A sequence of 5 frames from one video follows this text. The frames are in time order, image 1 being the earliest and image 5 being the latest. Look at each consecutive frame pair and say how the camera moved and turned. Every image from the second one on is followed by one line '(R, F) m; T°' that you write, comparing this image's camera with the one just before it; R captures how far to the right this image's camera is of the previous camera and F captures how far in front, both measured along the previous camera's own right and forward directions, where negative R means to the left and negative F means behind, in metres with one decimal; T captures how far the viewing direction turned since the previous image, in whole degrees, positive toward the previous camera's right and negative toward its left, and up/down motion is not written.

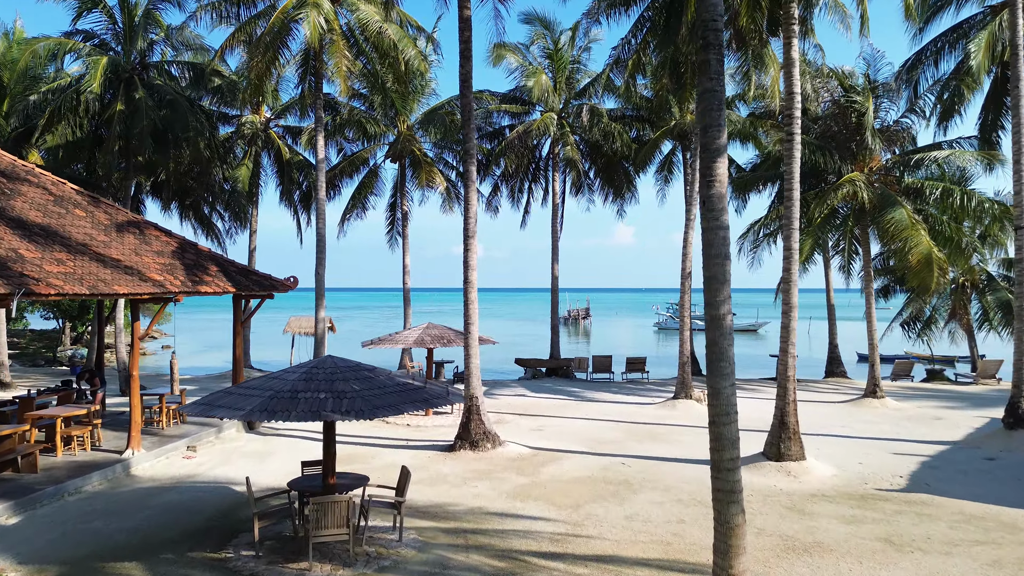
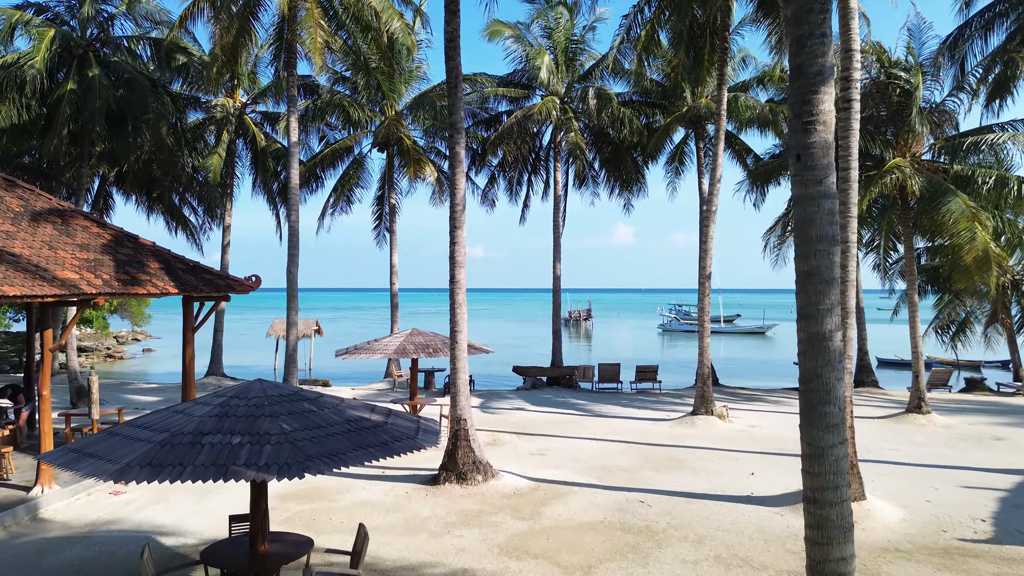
(+0.1, +1.8) m; 0°
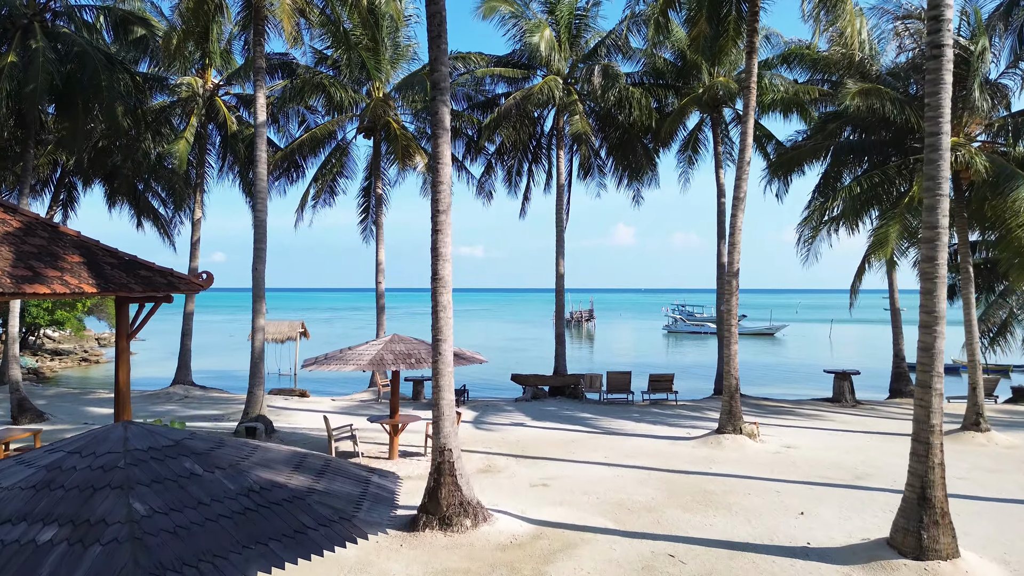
(0.0, +1.8) m; 0°
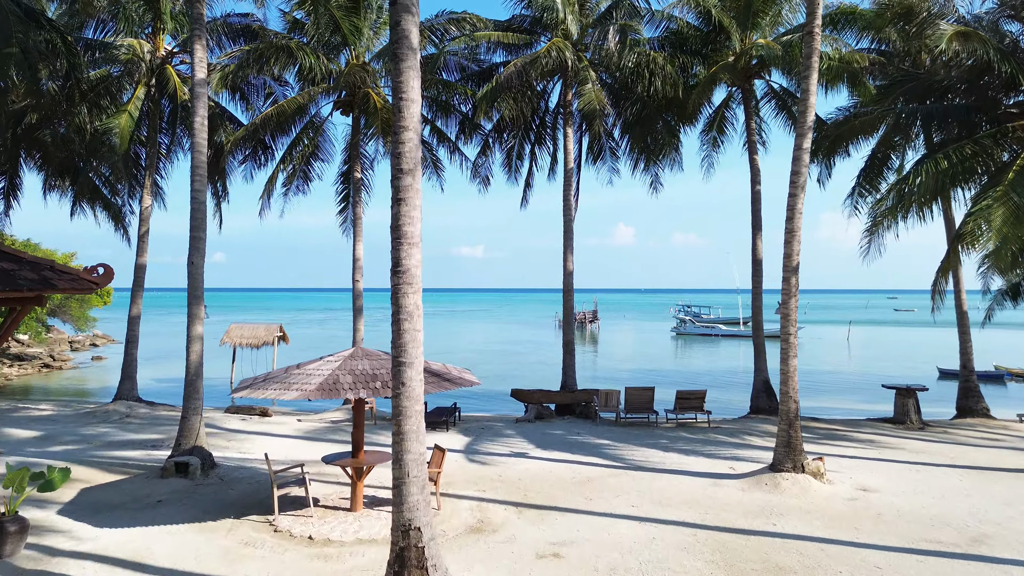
(0.0, +2.4) m; 0°
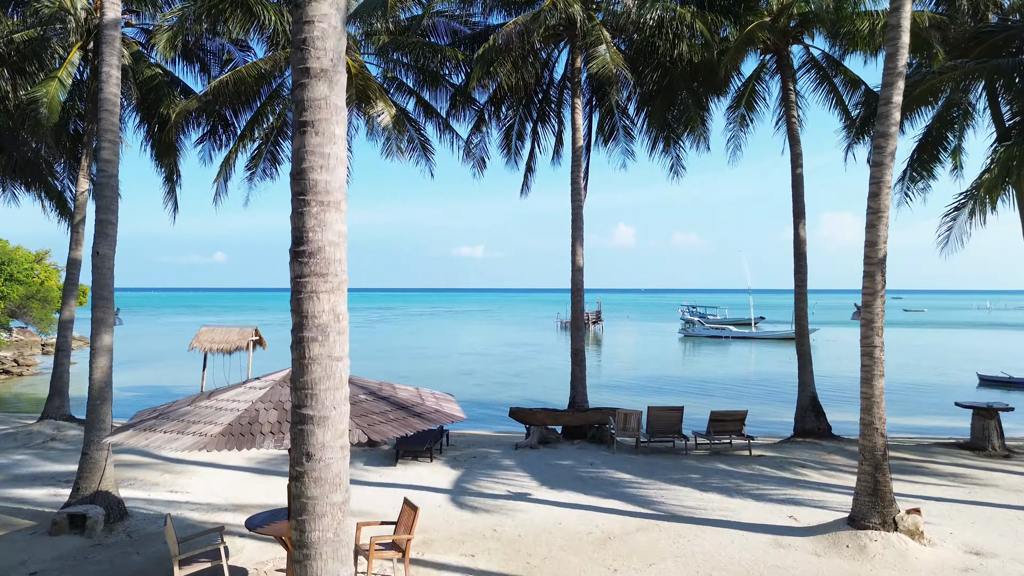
(0.0, +2.2) m; 0°
